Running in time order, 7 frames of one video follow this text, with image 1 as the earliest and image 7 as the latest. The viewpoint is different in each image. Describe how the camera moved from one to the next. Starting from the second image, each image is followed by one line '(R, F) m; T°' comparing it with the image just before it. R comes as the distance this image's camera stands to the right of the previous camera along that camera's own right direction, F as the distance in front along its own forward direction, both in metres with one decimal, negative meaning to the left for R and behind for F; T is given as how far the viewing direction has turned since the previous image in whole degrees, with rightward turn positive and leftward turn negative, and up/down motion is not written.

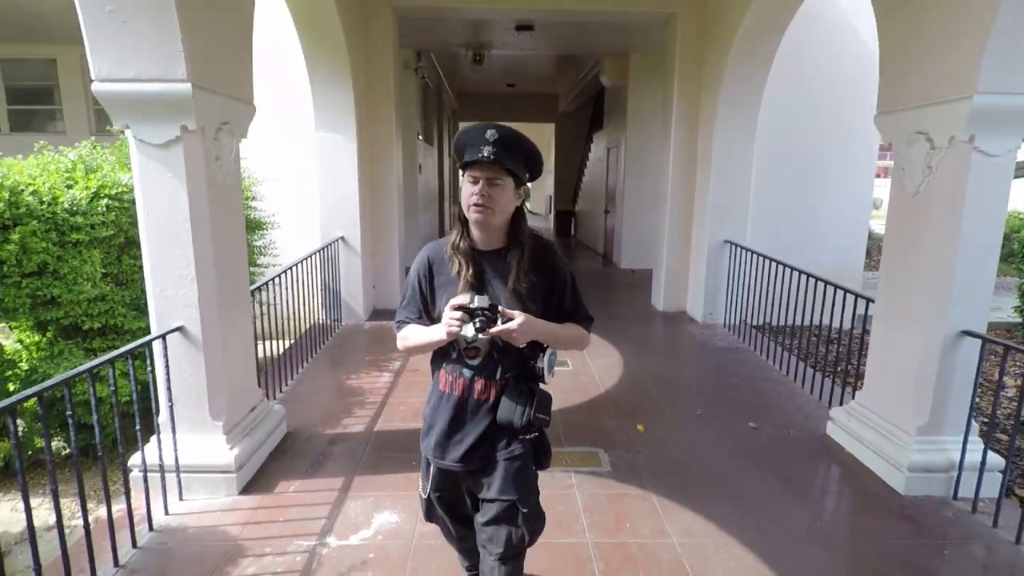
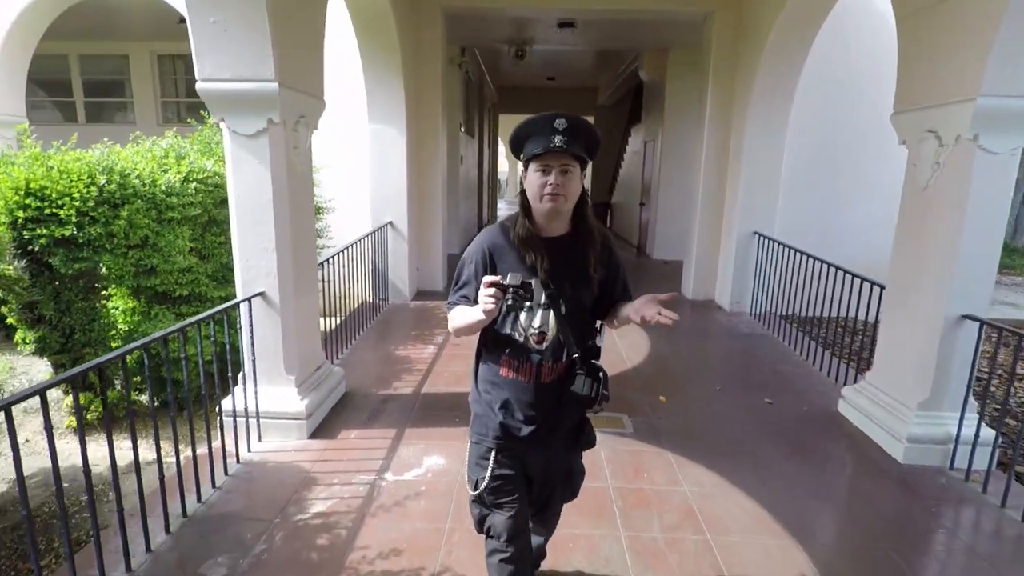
(0.0, -0.4) m; -3°
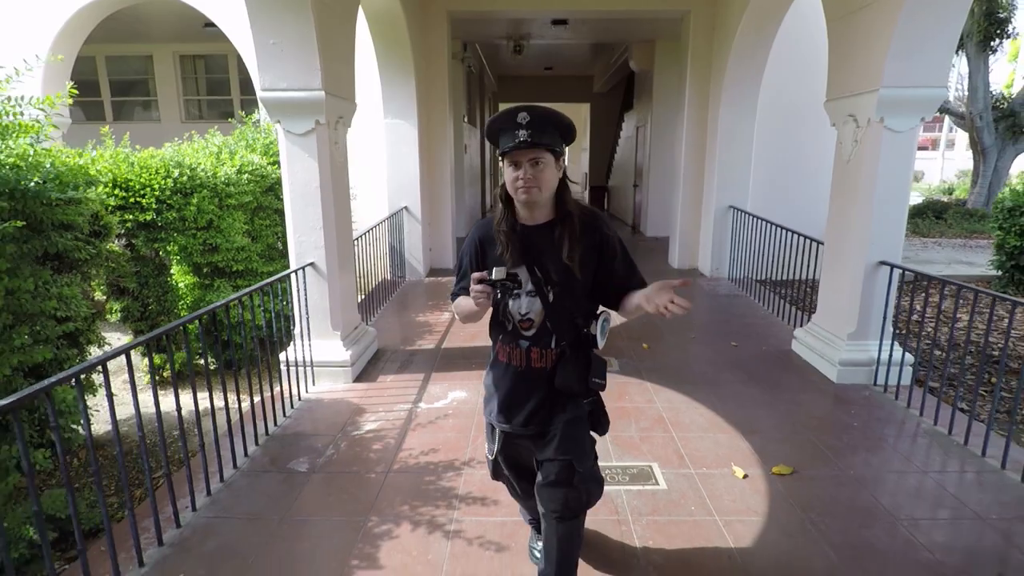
(0.0, -0.8) m; 0°
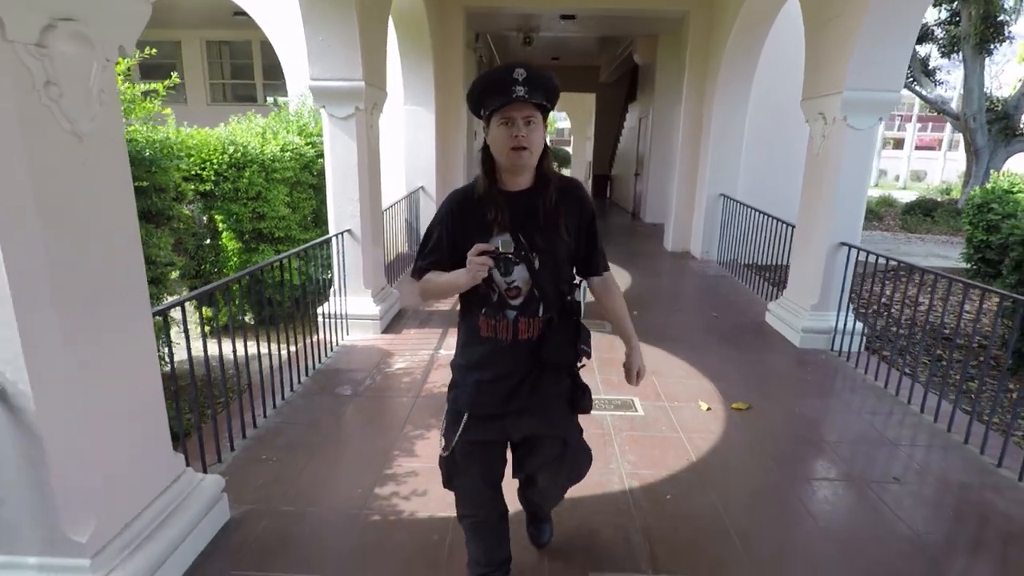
(-0.1, -0.7) m; 0°
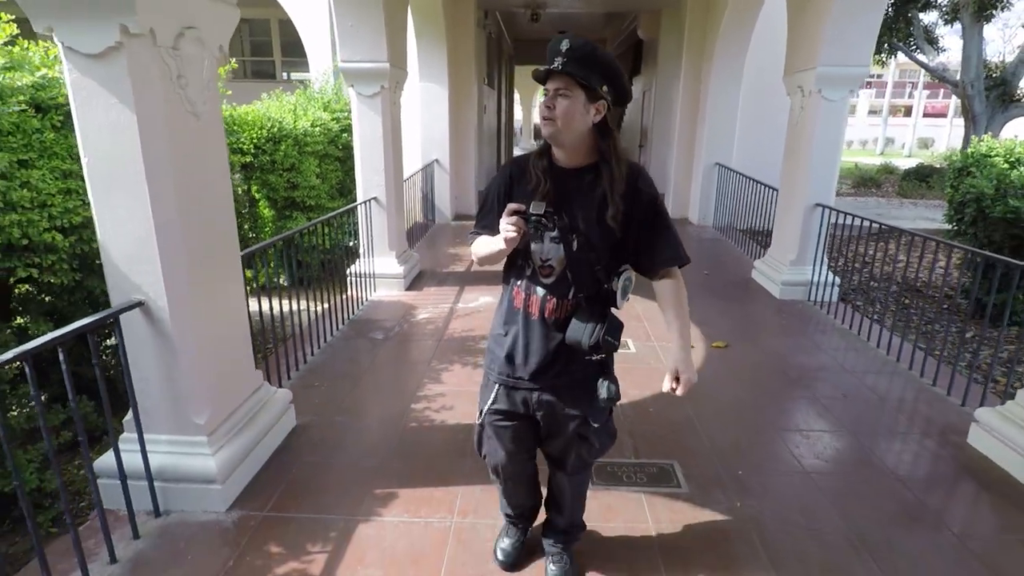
(0.0, -0.6) m; -1°
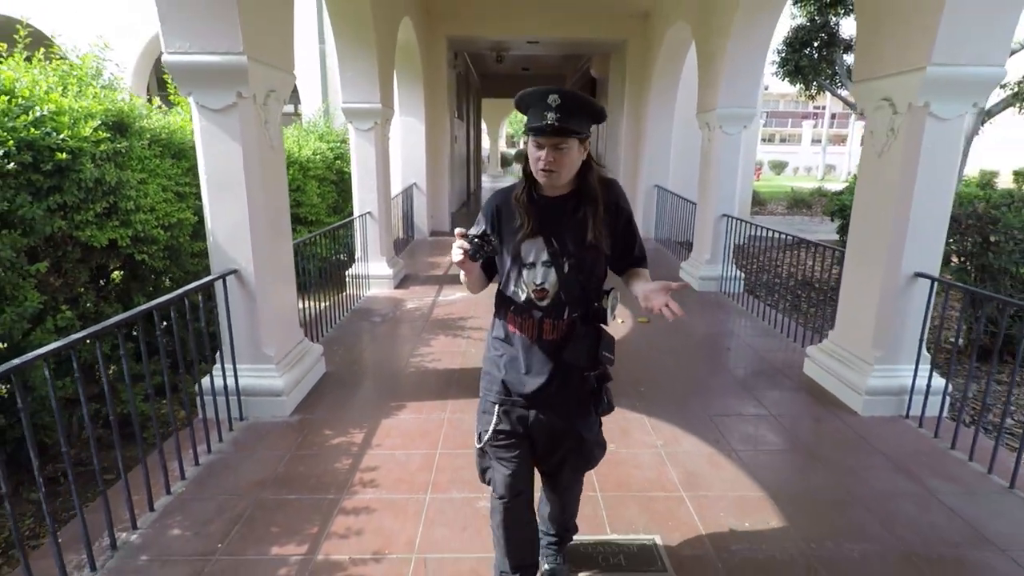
(0.0, -1.3) m; +3°
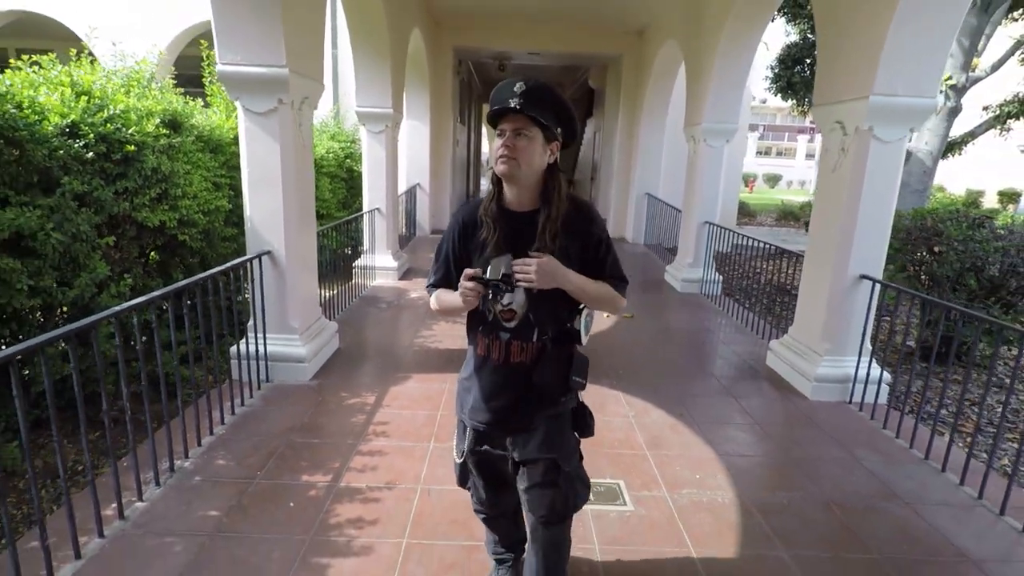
(0.0, -0.5) m; 0°
